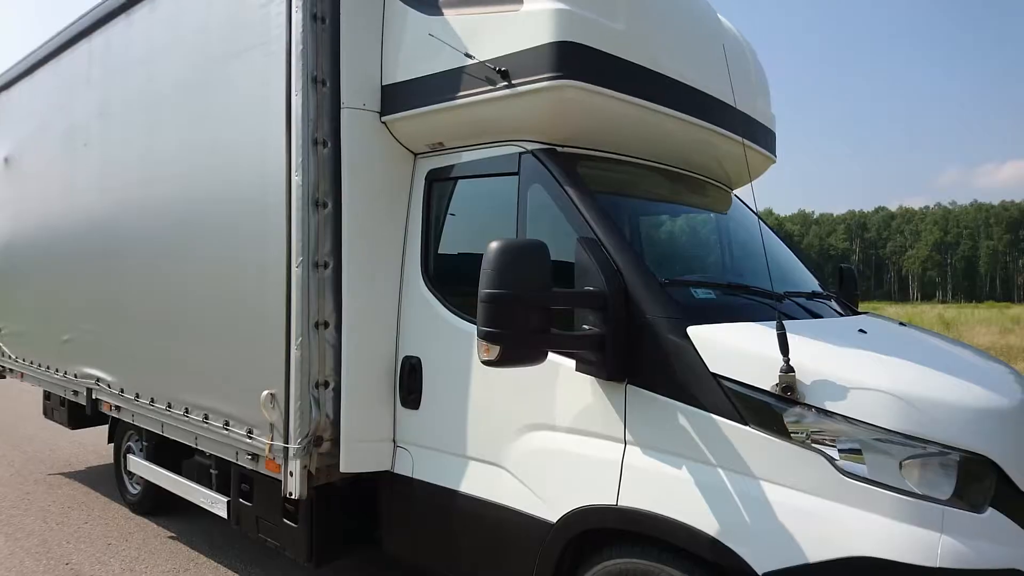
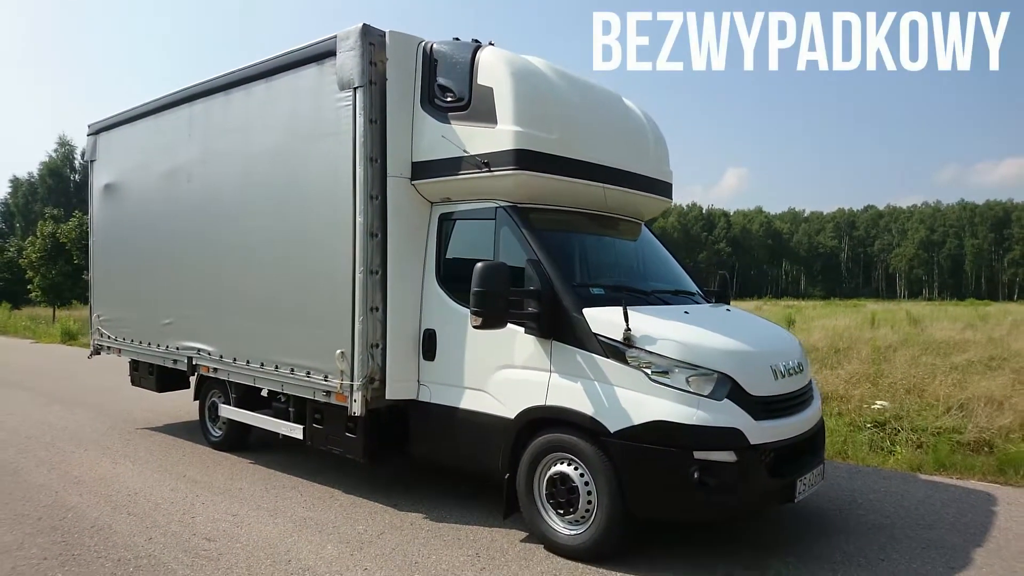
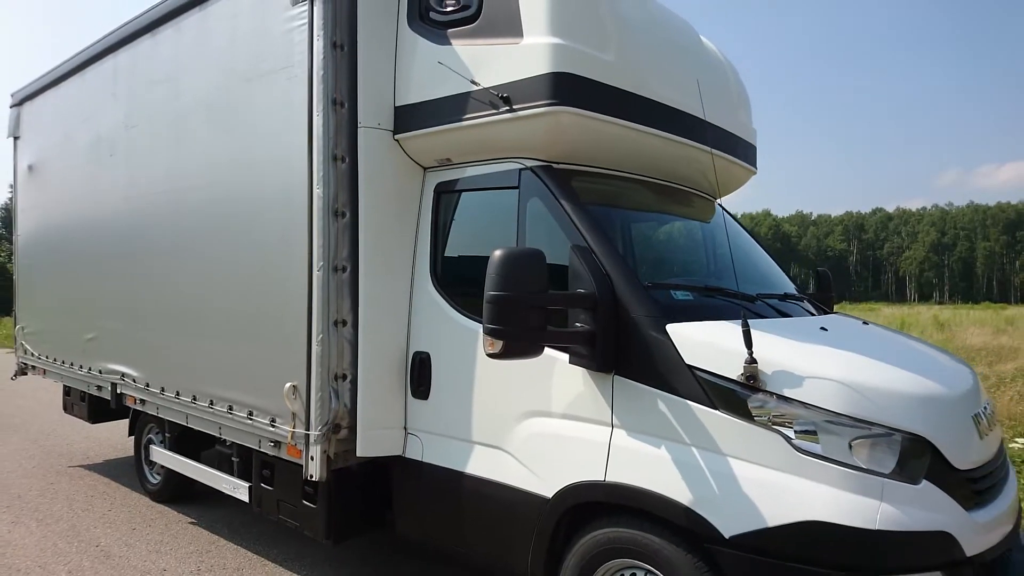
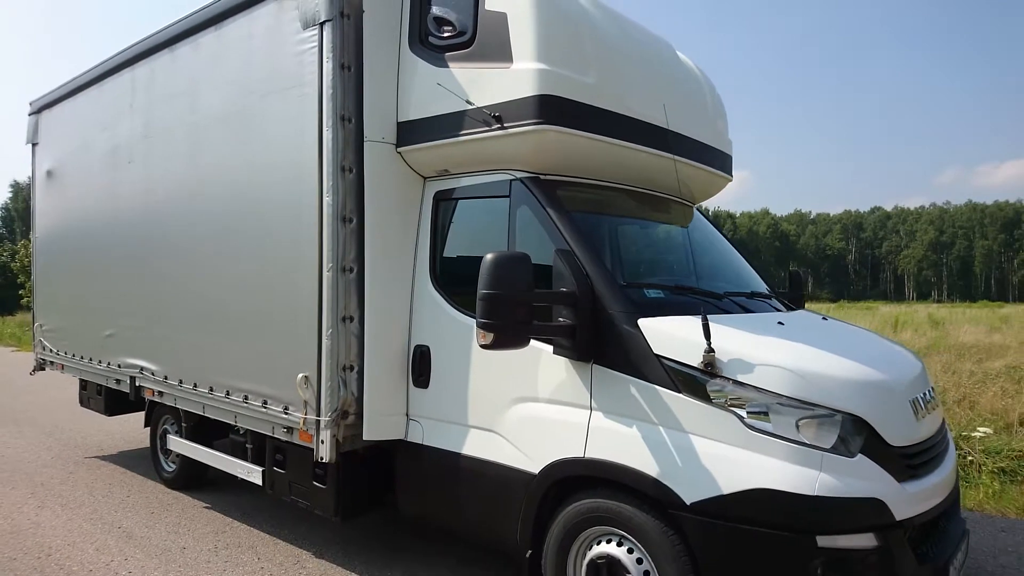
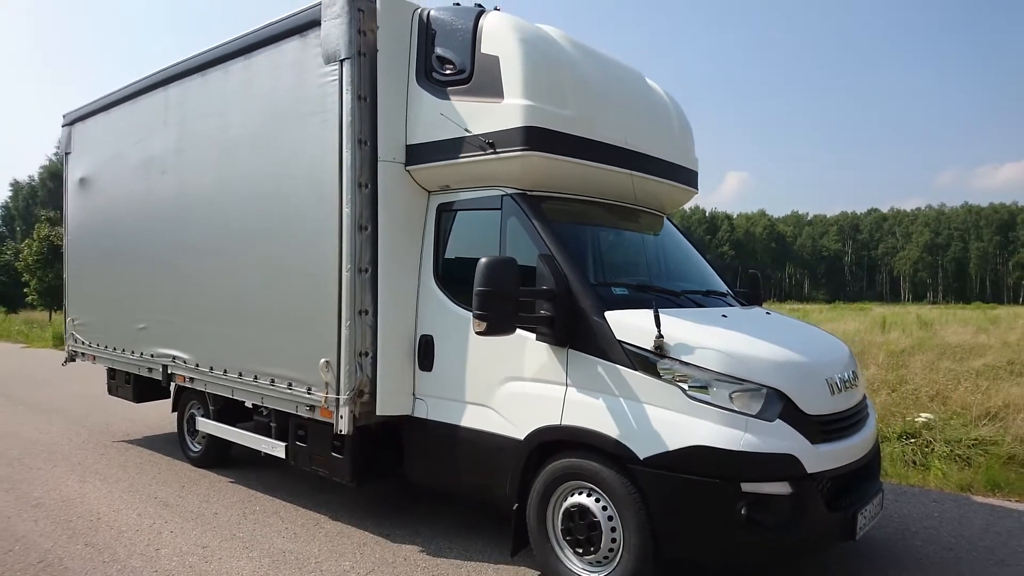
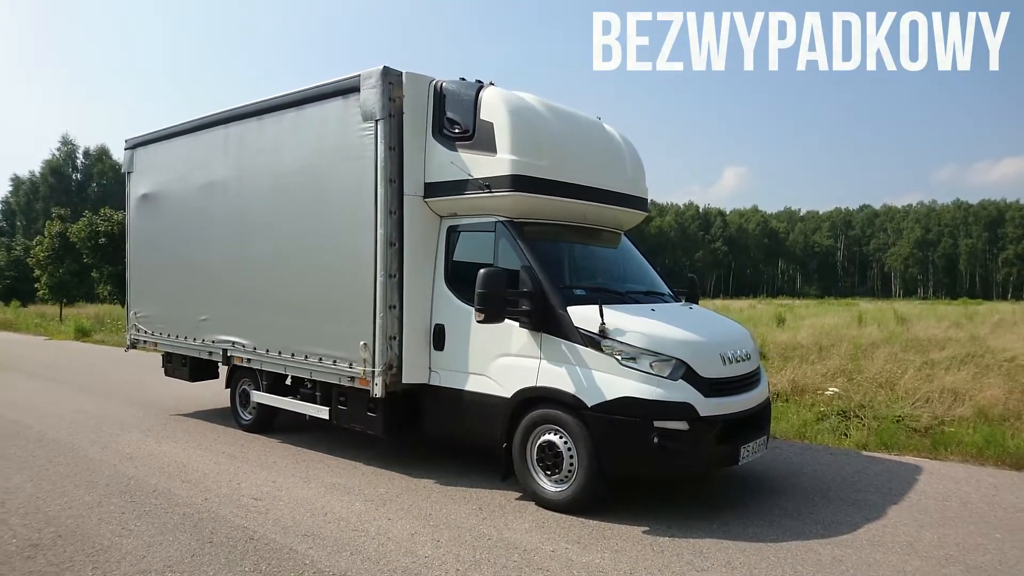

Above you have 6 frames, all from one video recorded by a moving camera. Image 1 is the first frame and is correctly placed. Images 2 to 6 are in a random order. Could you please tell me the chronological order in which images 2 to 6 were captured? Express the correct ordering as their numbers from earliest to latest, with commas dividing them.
3, 4, 5, 2, 6
